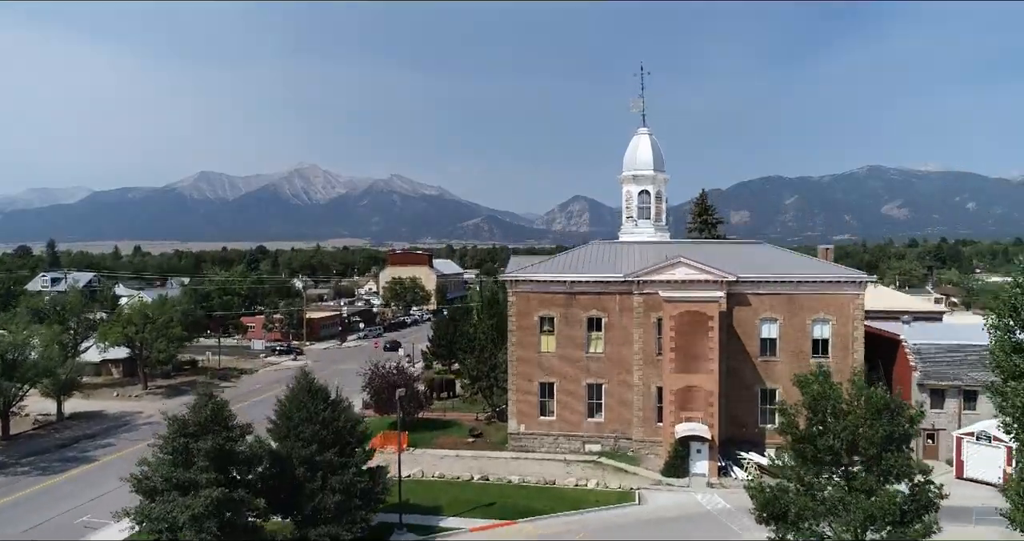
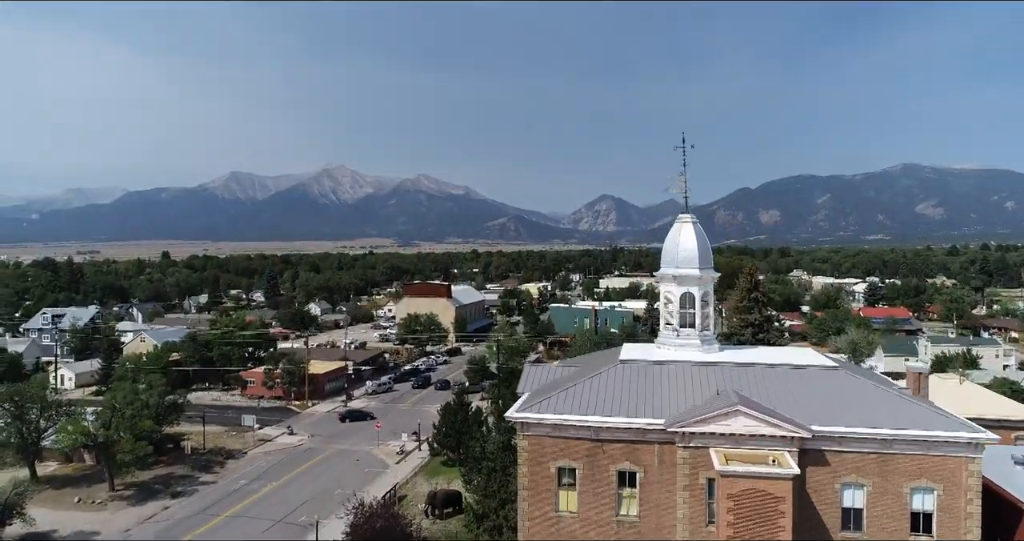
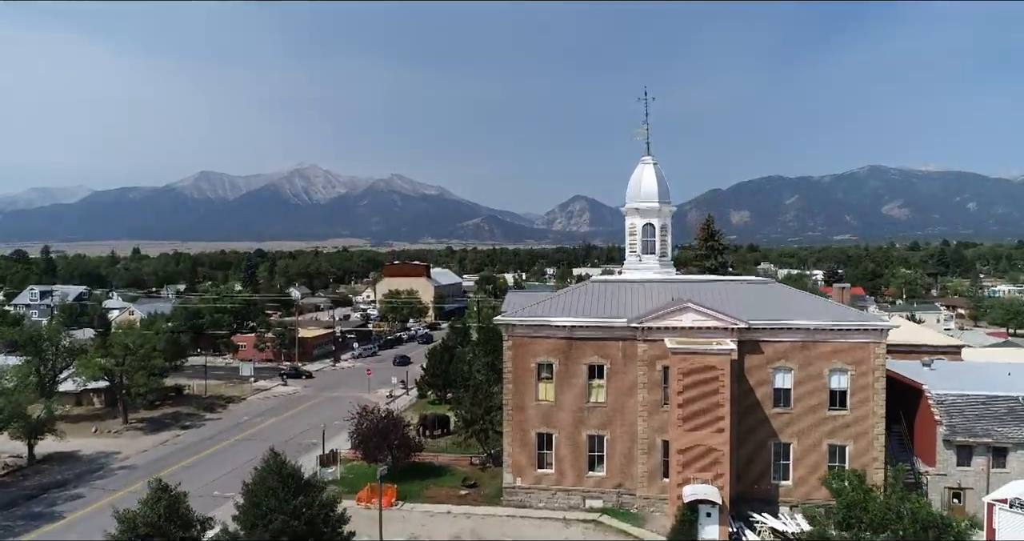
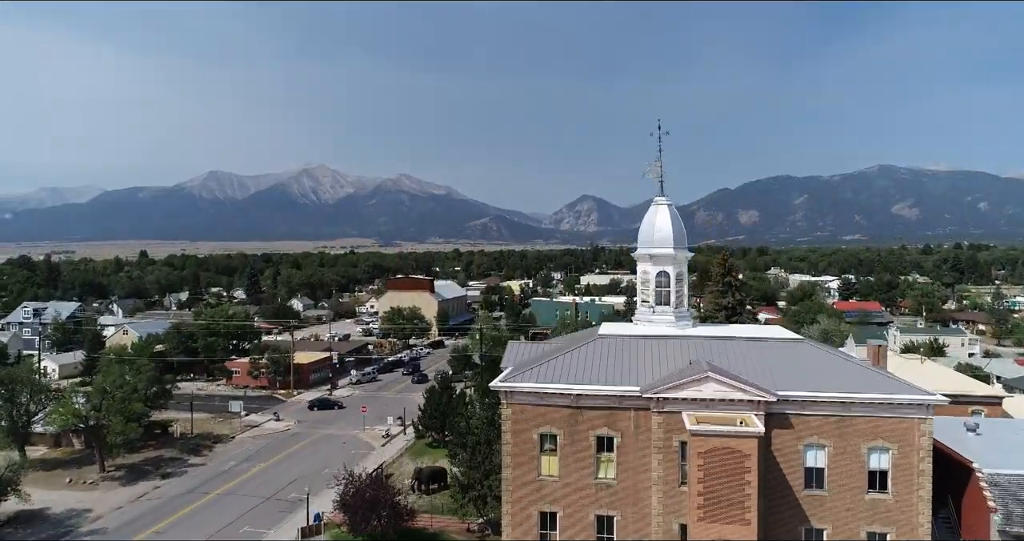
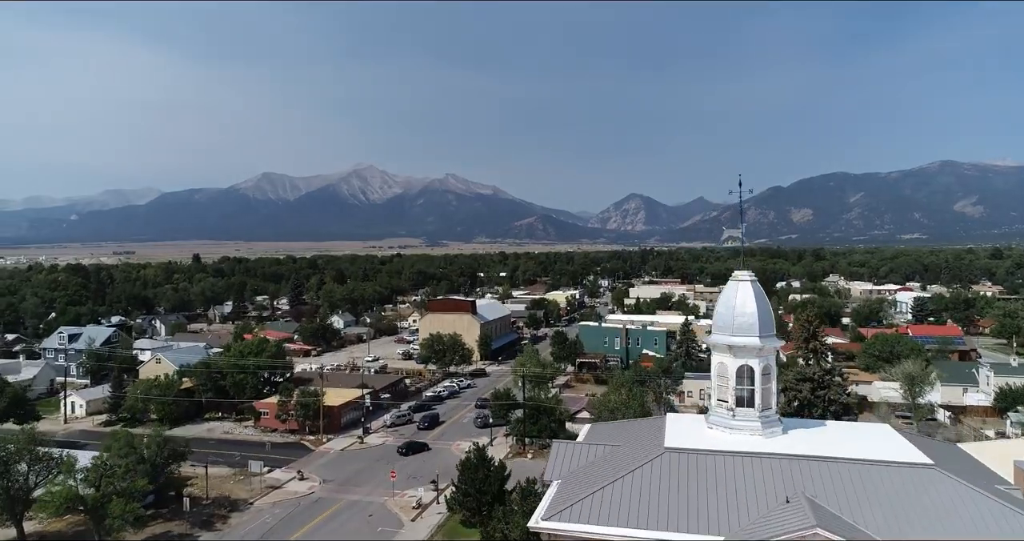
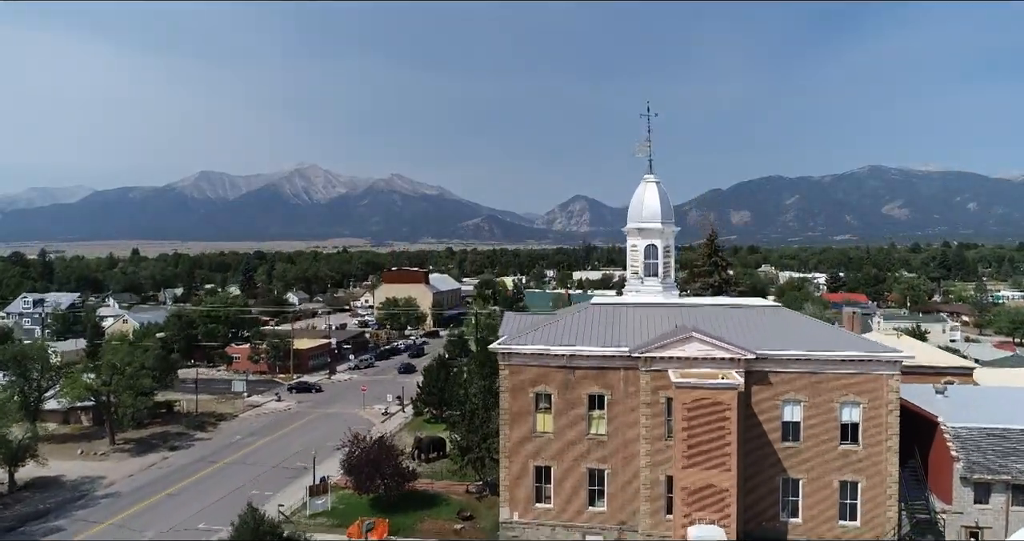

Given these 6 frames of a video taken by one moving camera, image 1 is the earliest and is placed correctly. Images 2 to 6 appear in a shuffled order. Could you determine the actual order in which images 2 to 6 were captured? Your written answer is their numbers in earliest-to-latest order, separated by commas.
3, 6, 4, 2, 5
